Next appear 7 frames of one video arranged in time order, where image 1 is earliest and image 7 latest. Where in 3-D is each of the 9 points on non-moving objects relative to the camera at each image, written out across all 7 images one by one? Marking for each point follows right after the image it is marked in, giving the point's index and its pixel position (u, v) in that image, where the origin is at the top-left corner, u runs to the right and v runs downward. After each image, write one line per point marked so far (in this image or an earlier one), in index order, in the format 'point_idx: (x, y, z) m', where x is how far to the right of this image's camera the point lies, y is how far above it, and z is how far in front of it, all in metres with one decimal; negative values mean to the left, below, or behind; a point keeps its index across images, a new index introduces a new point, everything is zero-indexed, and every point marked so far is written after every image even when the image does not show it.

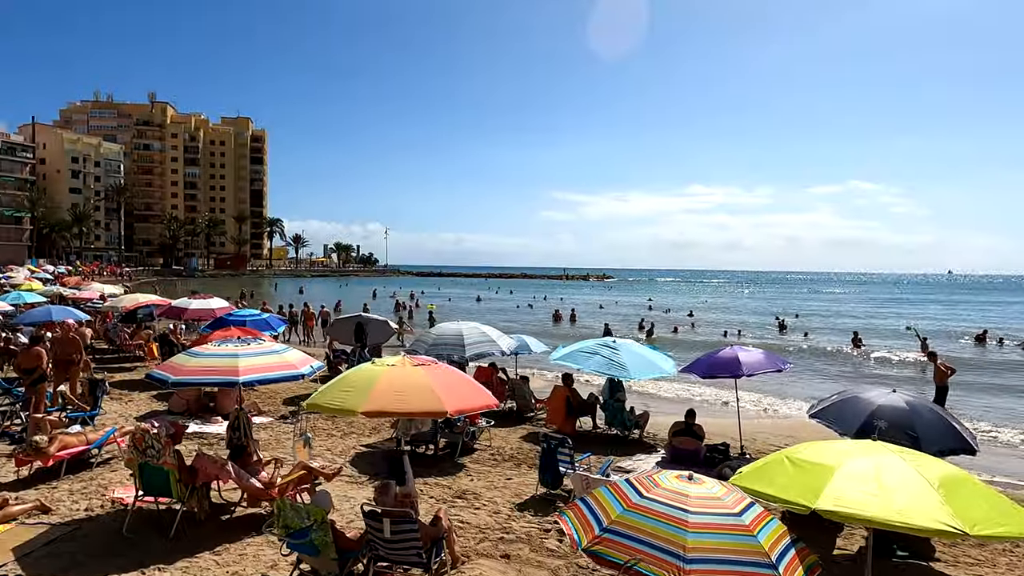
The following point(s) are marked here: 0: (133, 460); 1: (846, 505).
0: (-3.6, -1.6, +6.3) m
1: (+1.8, -1.2, +3.5) m
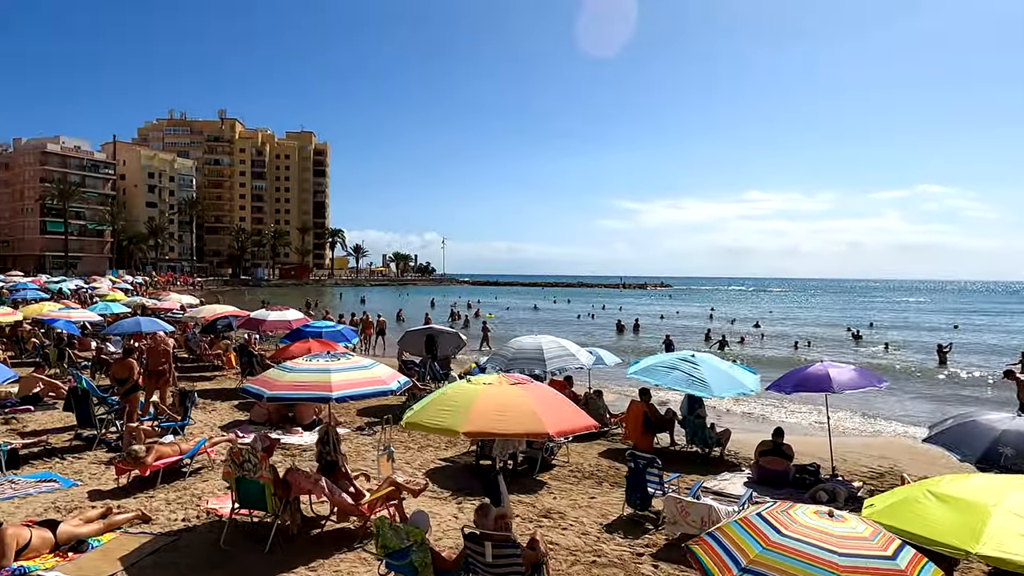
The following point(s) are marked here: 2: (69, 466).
0: (-2.7, -1.8, +6.4) m
1: (+2.4, -1.3, +3.2) m
2: (-6.0, -2.4, +9.1) m
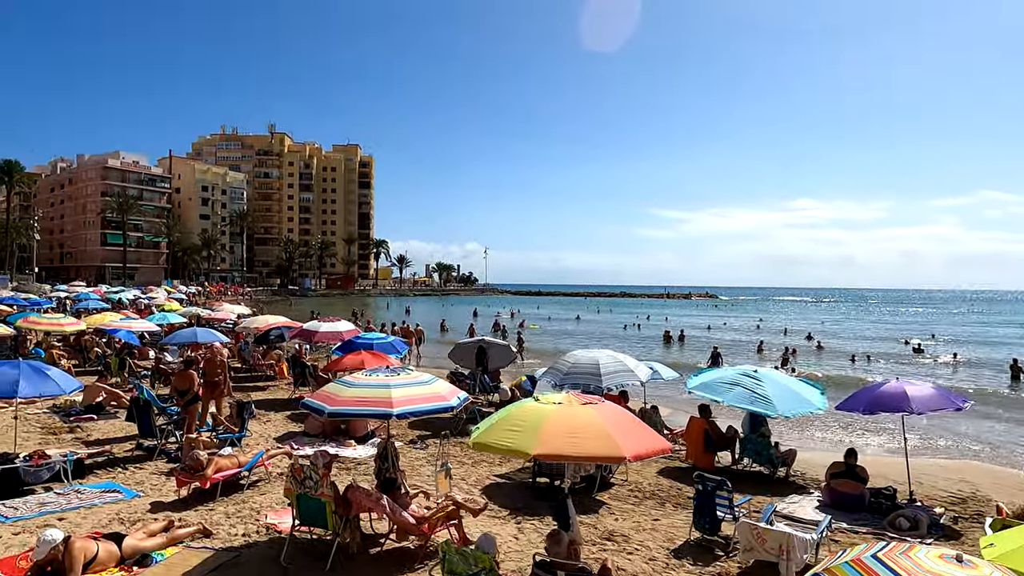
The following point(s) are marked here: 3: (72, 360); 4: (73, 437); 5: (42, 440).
0: (-2.1, -1.9, +6.3) m
1: (+2.8, -1.4, +2.8) m
2: (-5.2, -2.6, +9.2) m
3: (-12.0, -2.0, +18.2) m
4: (-7.4, -2.5, +11.2) m
5: (-7.7, -2.5, +10.9) m
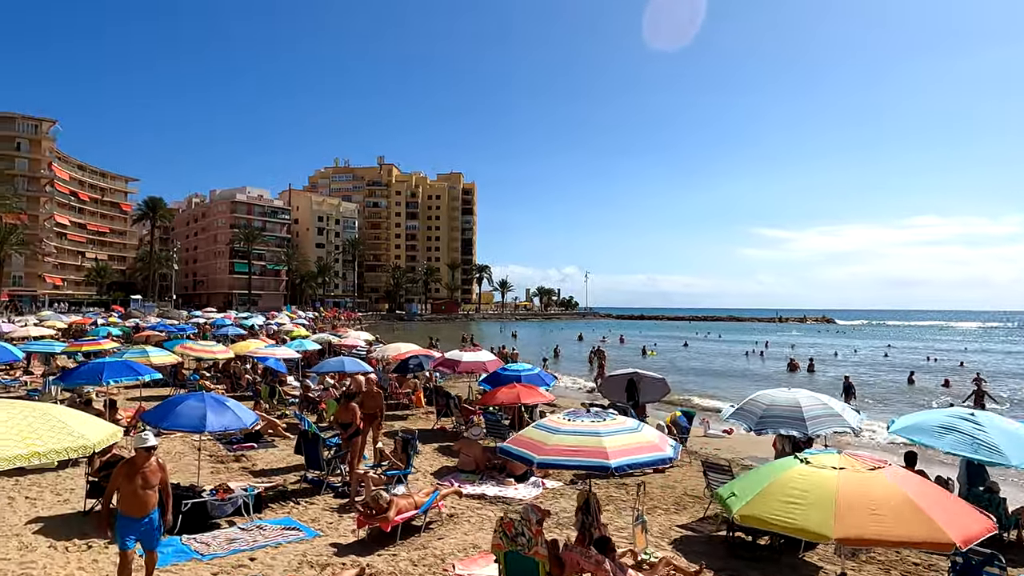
0: (-0.1, -2.3, +5.8) m
1: (+4.2, -1.5, +1.7) m
2: (-2.8, -3.0, +9.1) m
3: (-8.2, -2.8, +19.0) m
4: (-4.7, -3.1, +11.4) m
5: (-5.0, -3.0, +11.2) m
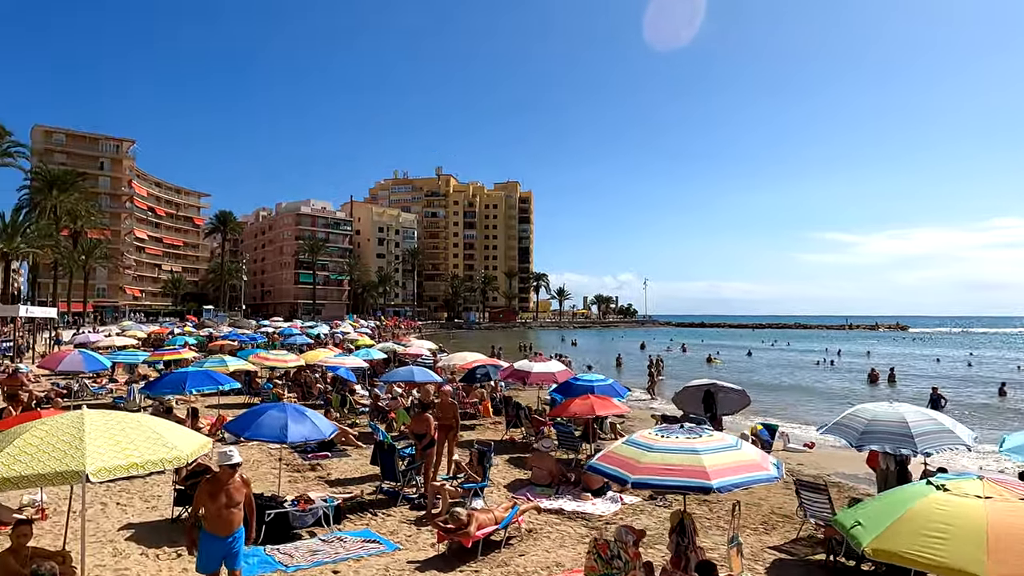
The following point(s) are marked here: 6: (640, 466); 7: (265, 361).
0: (+0.7, -2.3, +5.6) m
1: (+4.6, -1.5, +1.1) m
2: (-1.7, -3.2, +9.0) m
3: (-6.3, -3.1, +19.3) m
4: (-3.4, -3.2, +11.5) m
5: (-3.7, -3.2, +11.3) m
6: (+1.1, -1.5, +5.7) m
7: (-7.0, -2.1, +18.9) m
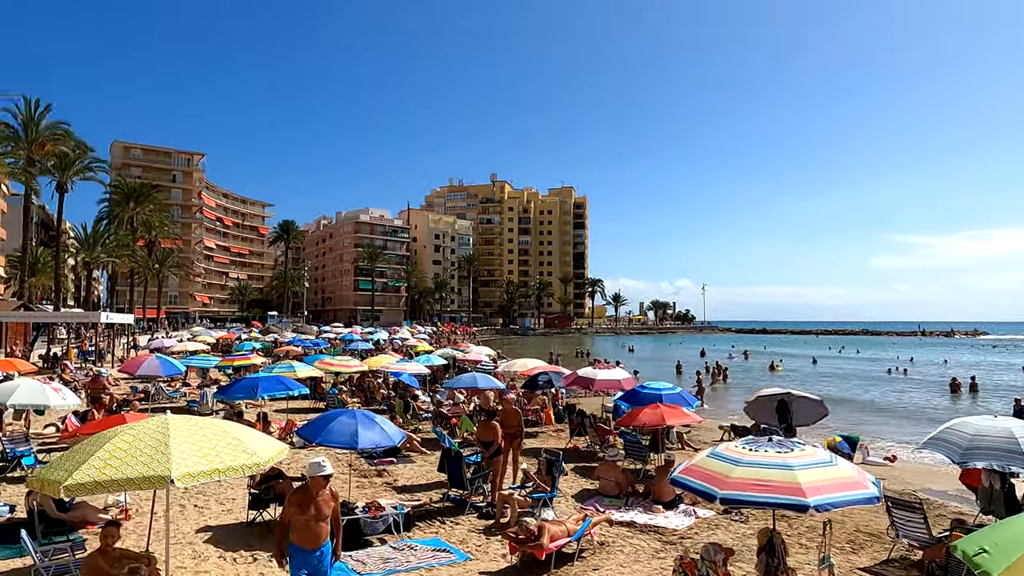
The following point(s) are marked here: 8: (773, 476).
0: (+1.3, -2.4, +5.3) m
1: (+4.9, -1.5, +0.5) m
2: (-0.8, -3.3, +8.9) m
3: (-4.5, -3.3, +19.6) m
4: (-2.2, -3.4, +11.5) m
5: (-2.6, -3.3, +11.3) m
6: (+1.7, -1.6, +5.4) m
7: (-5.2, -2.3, +19.2) m
8: (+2.1, -1.5, +5.3) m
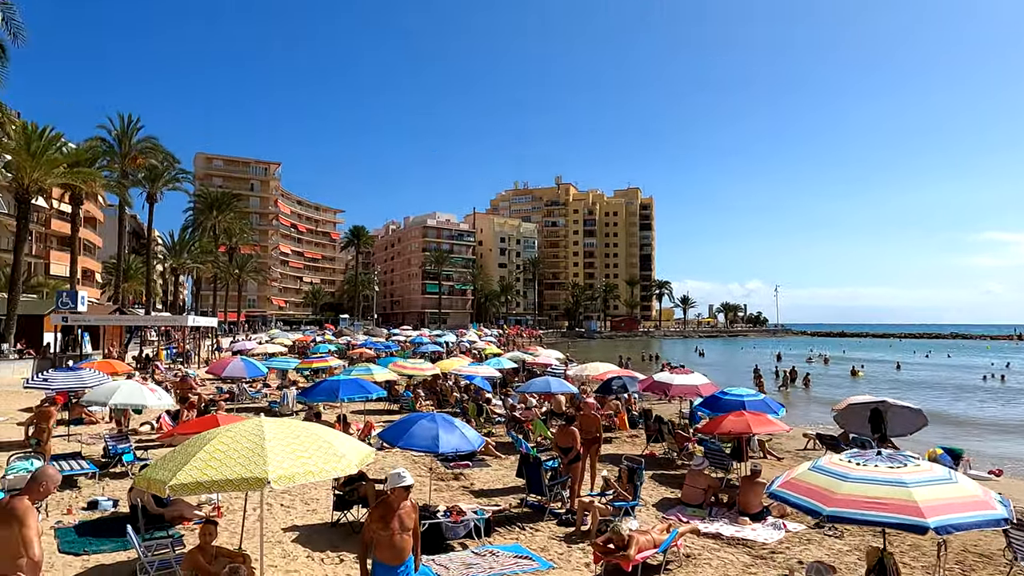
0: (+2.0, -2.4, +5.0) m
1: (+5.1, -1.5, -0.1) m
2: (+0.3, -3.3, +8.8) m
3: (-2.4, -3.4, +19.8) m
4: (-0.9, -3.4, +11.5) m
5: (-1.3, -3.4, +11.4) m
6: (+2.5, -1.6, +5.1) m
7: (-3.2, -2.4, +19.5) m
8: (+2.8, -1.5, +5.0) m
